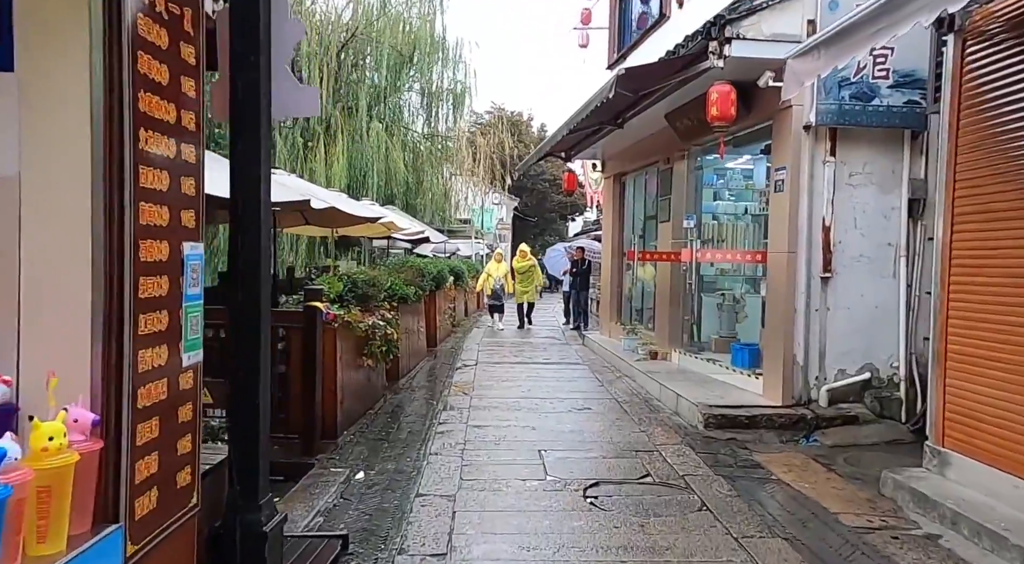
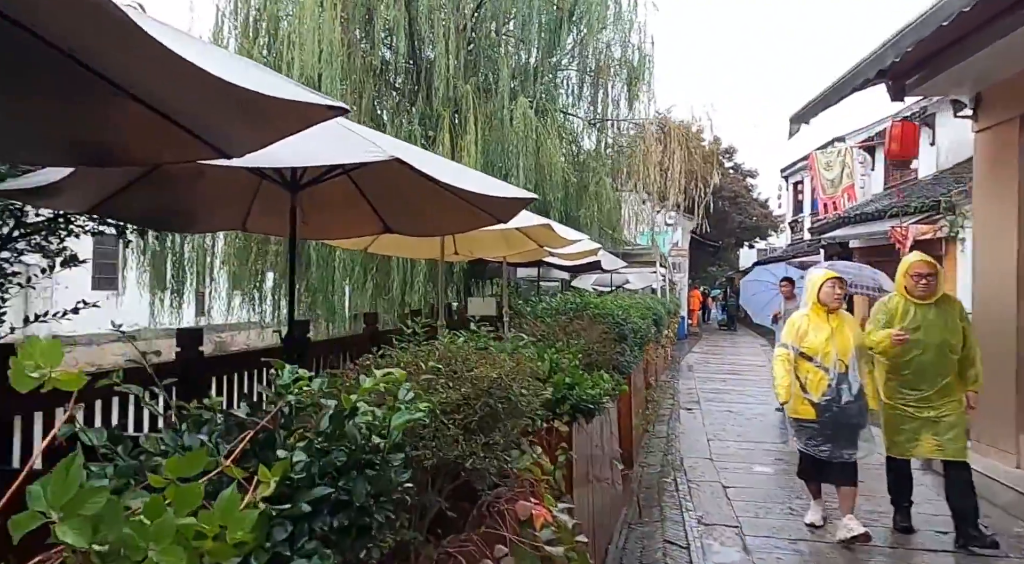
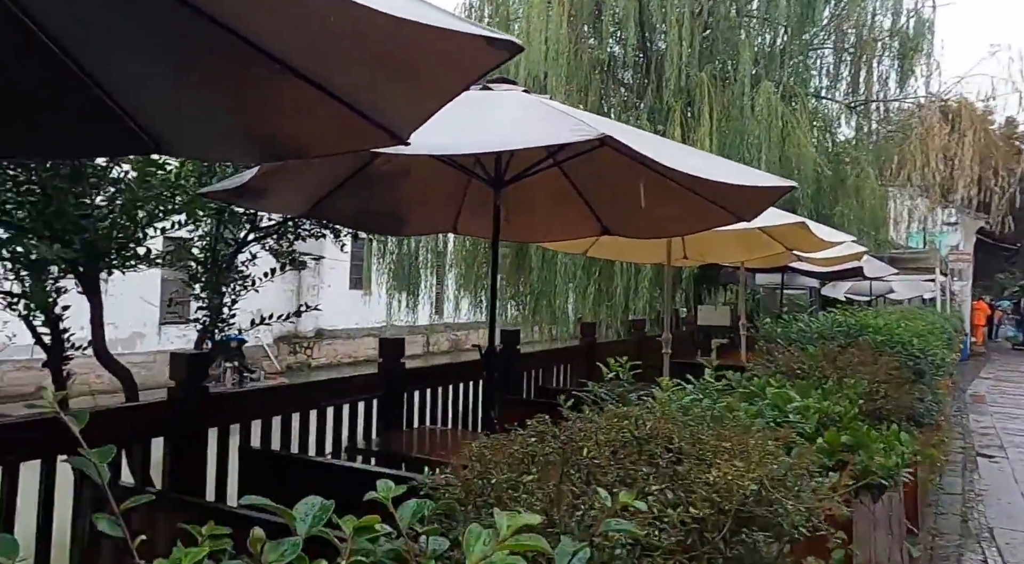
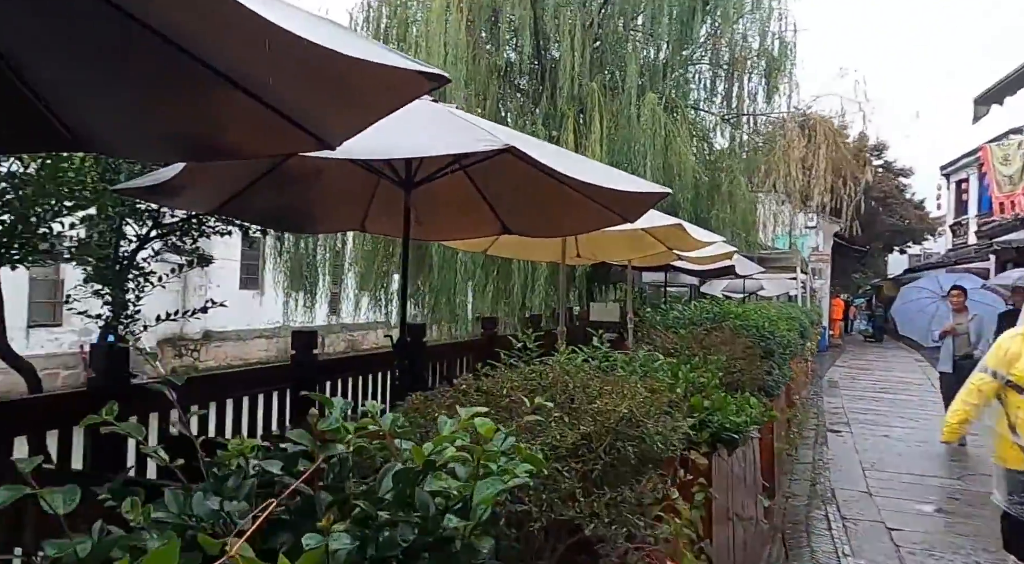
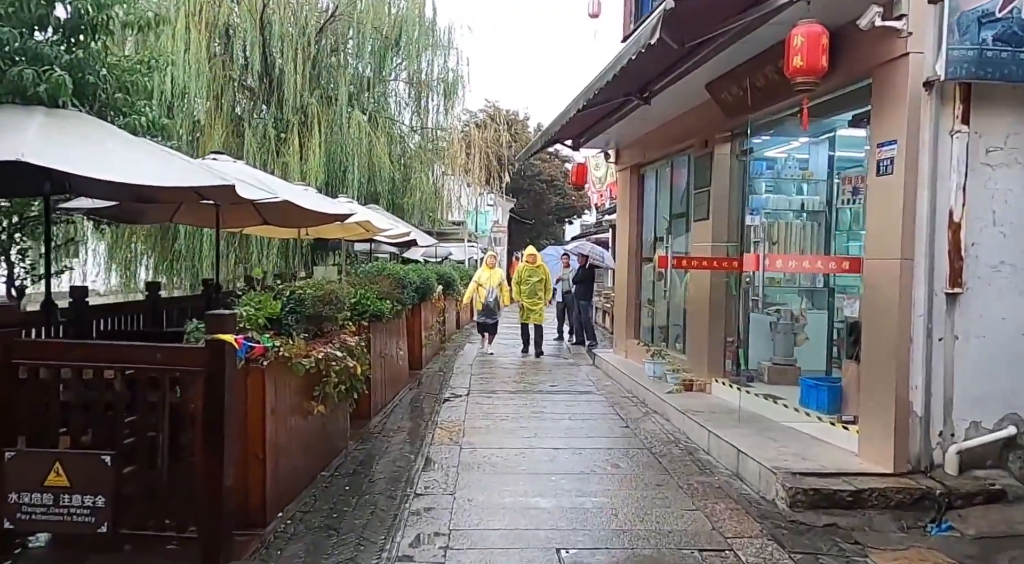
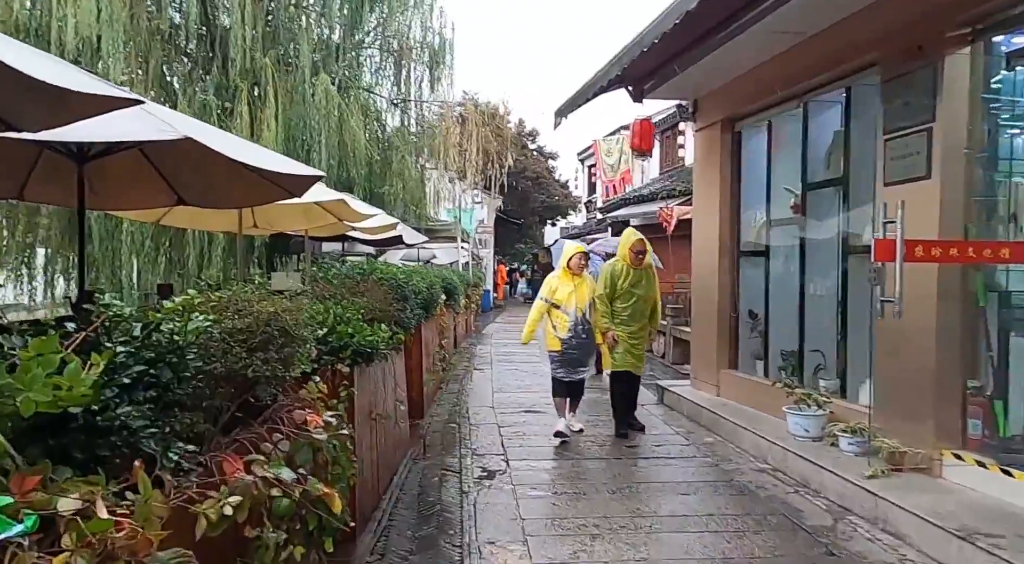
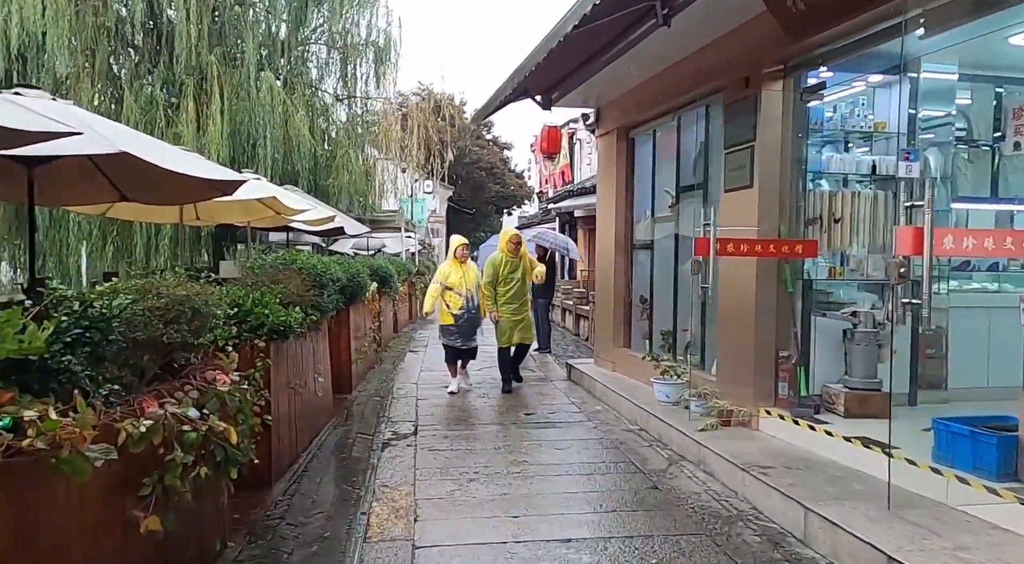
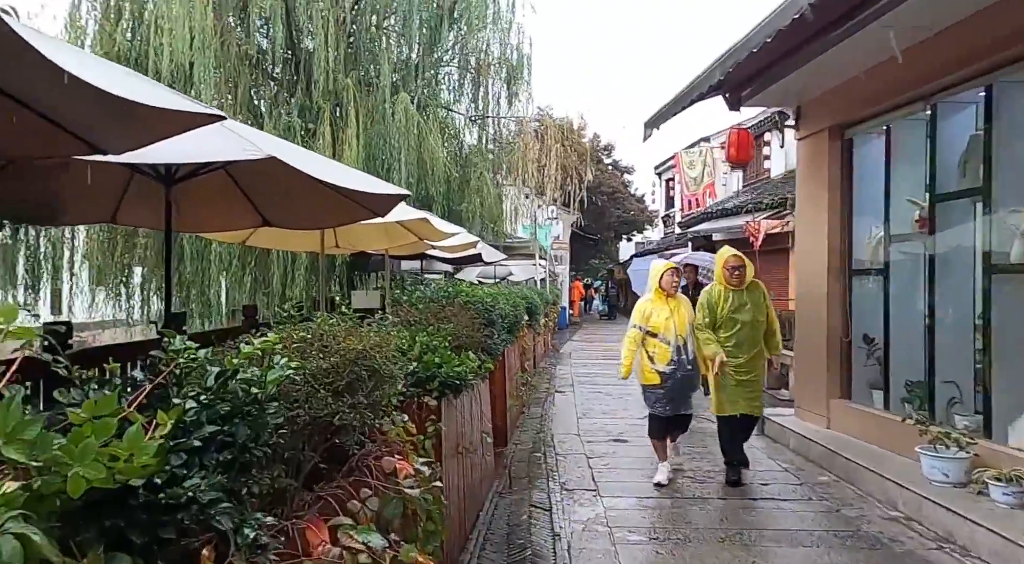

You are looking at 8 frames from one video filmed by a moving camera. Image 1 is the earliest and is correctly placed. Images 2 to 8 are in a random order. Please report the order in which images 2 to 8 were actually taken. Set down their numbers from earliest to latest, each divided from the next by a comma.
5, 7, 6, 8, 2, 4, 3
